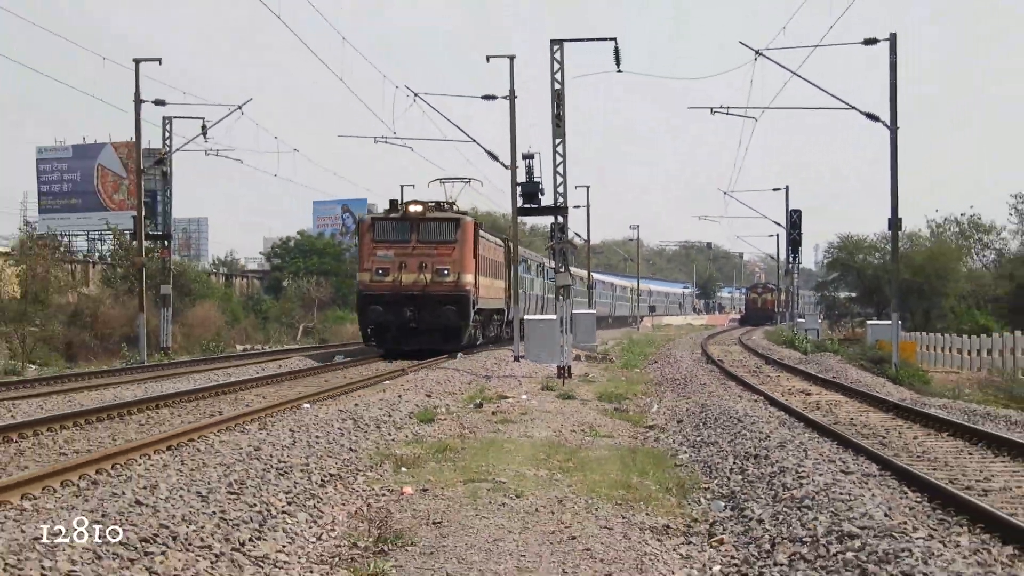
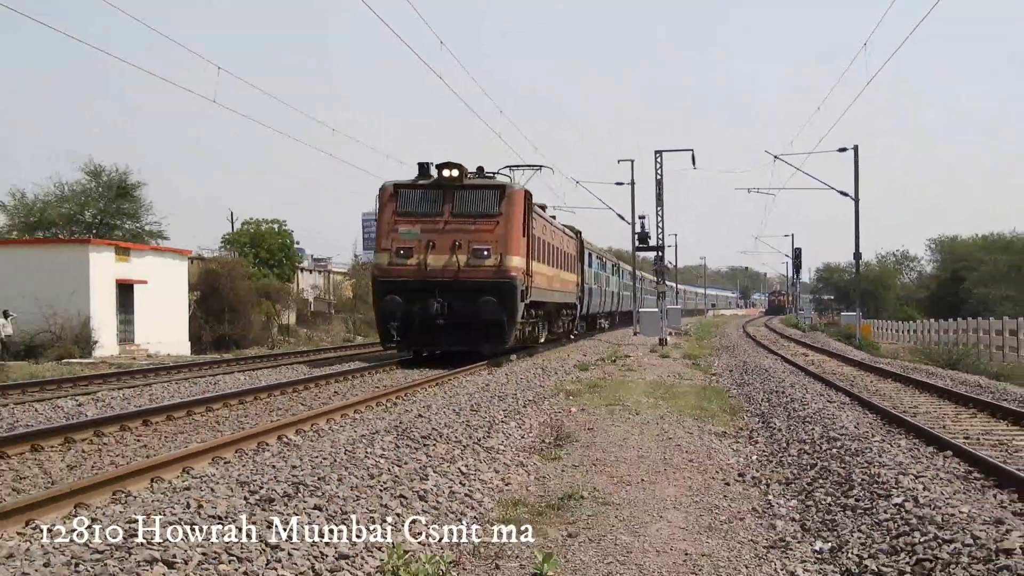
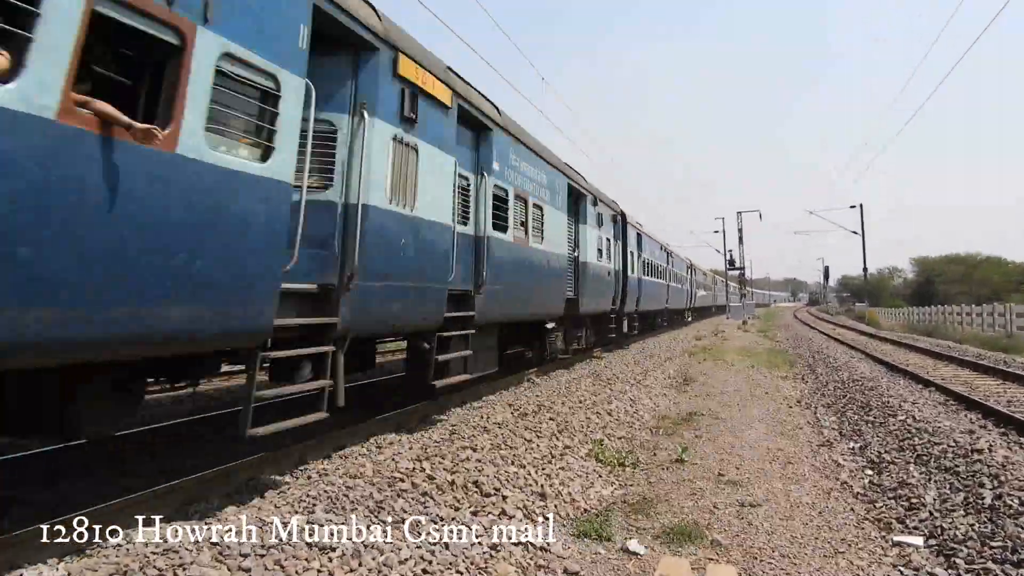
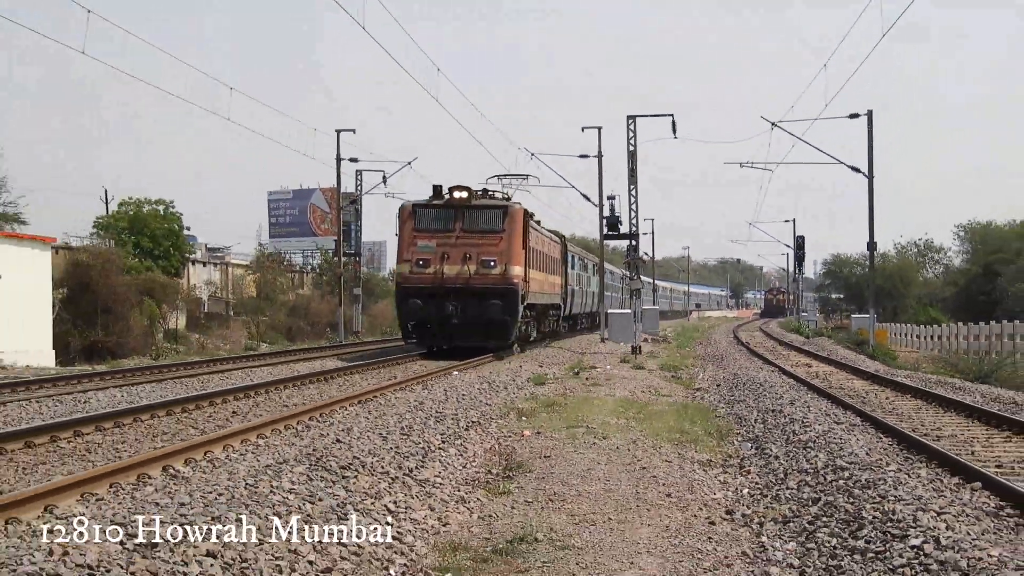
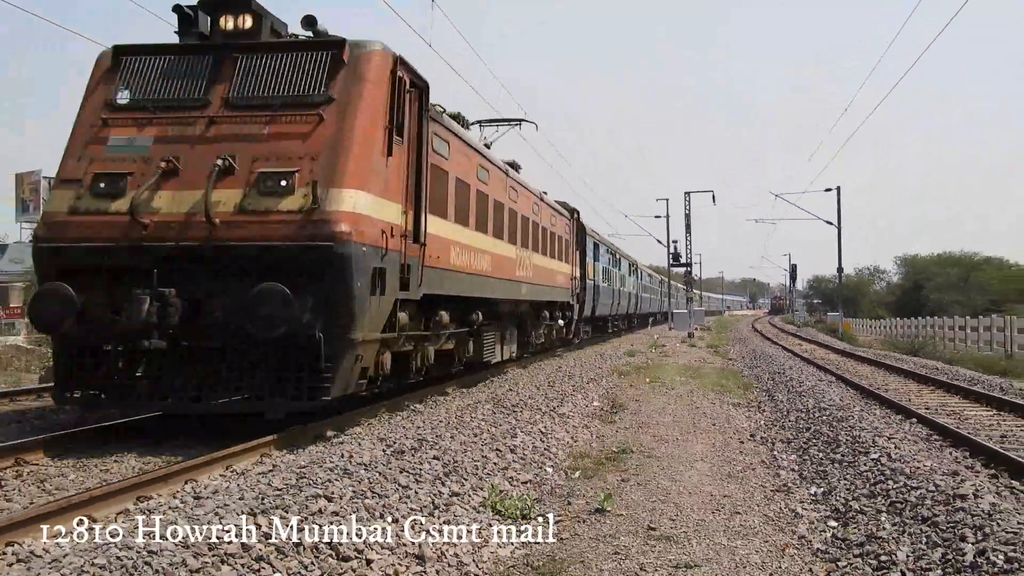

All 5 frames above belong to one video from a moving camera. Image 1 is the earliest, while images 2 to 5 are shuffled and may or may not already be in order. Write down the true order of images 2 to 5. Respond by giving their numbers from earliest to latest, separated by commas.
4, 2, 5, 3
